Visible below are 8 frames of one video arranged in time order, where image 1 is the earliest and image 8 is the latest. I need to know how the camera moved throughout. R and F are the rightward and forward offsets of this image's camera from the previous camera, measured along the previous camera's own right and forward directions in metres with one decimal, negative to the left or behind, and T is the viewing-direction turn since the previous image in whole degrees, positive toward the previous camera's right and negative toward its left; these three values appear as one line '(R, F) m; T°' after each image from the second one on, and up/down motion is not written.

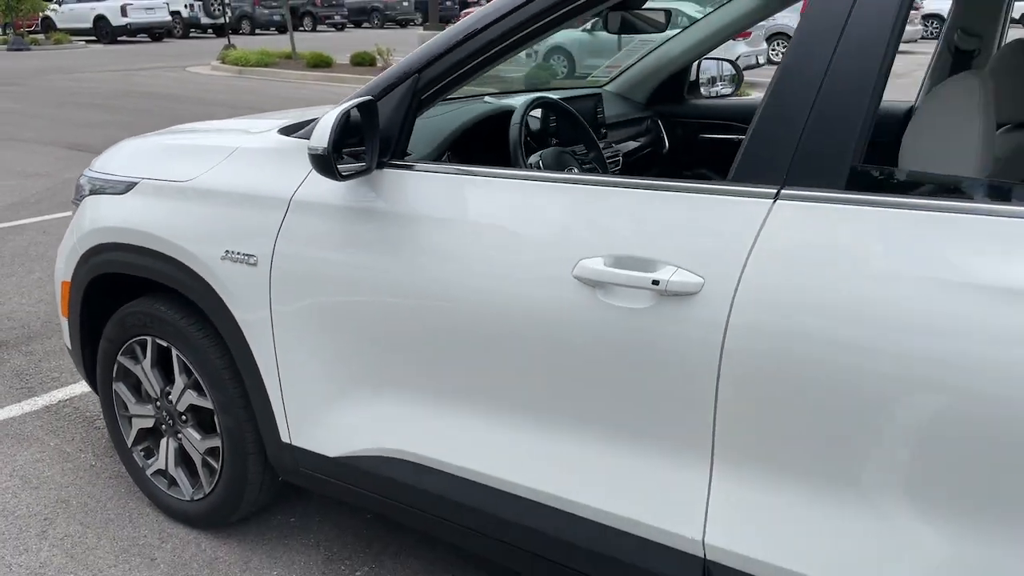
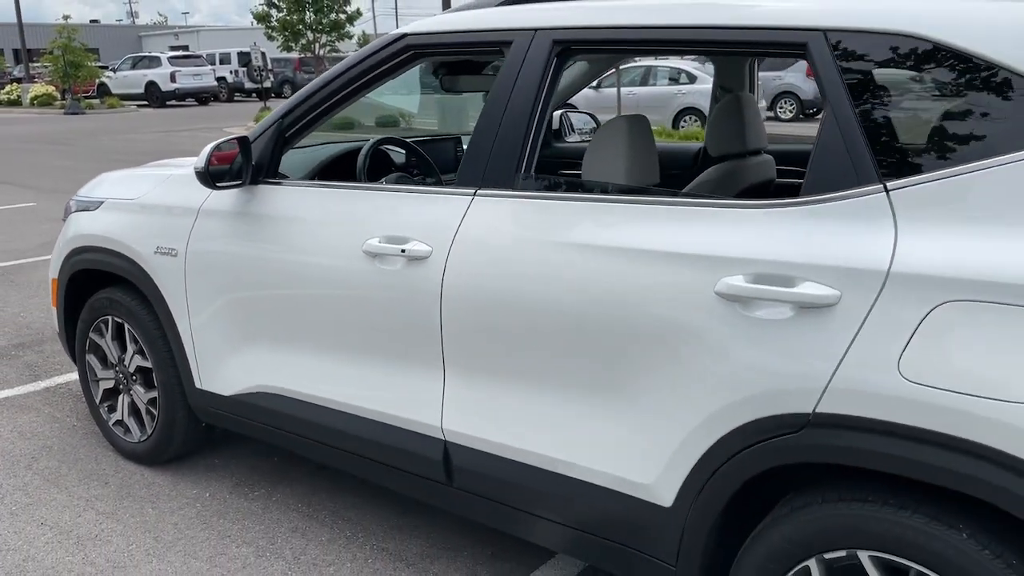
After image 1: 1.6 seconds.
(+0.7, -0.9) m; -3°
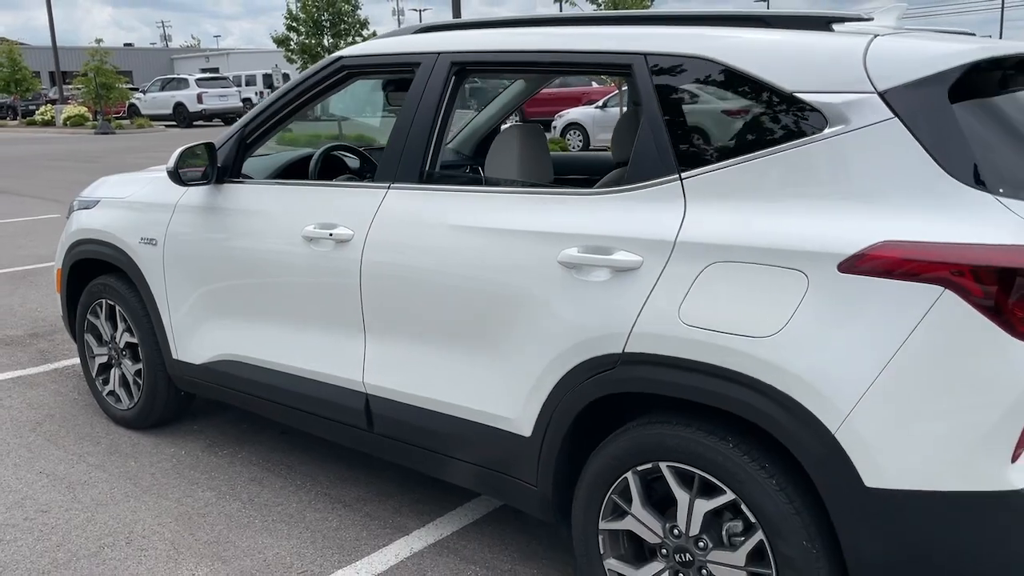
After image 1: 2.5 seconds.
(+0.4, -0.5) m; -2°
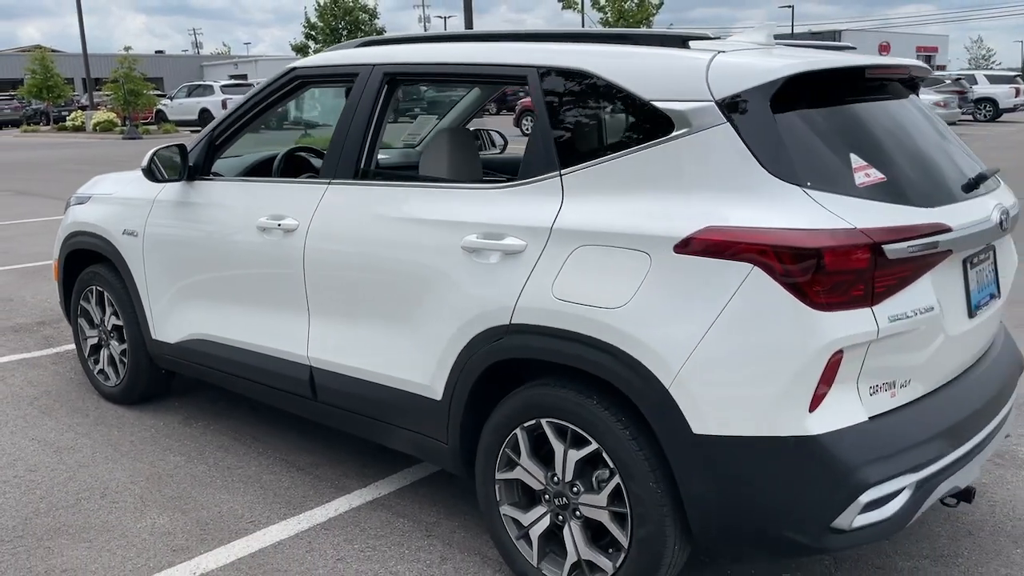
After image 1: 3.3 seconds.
(+0.4, -0.4) m; -2°
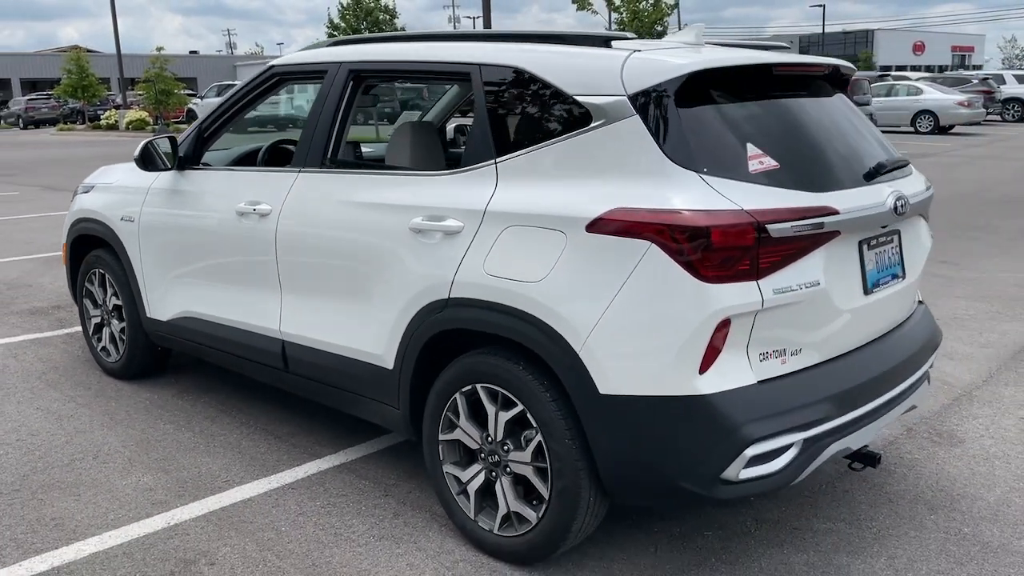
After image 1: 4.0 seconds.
(+0.3, -0.3) m; -2°
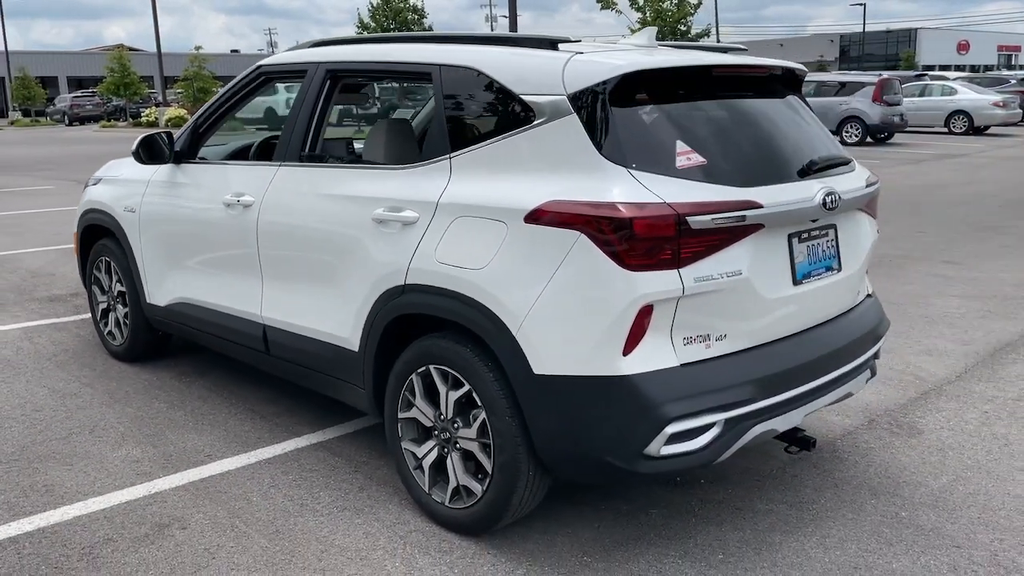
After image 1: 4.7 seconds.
(+0.3, -0.2) m; -2°
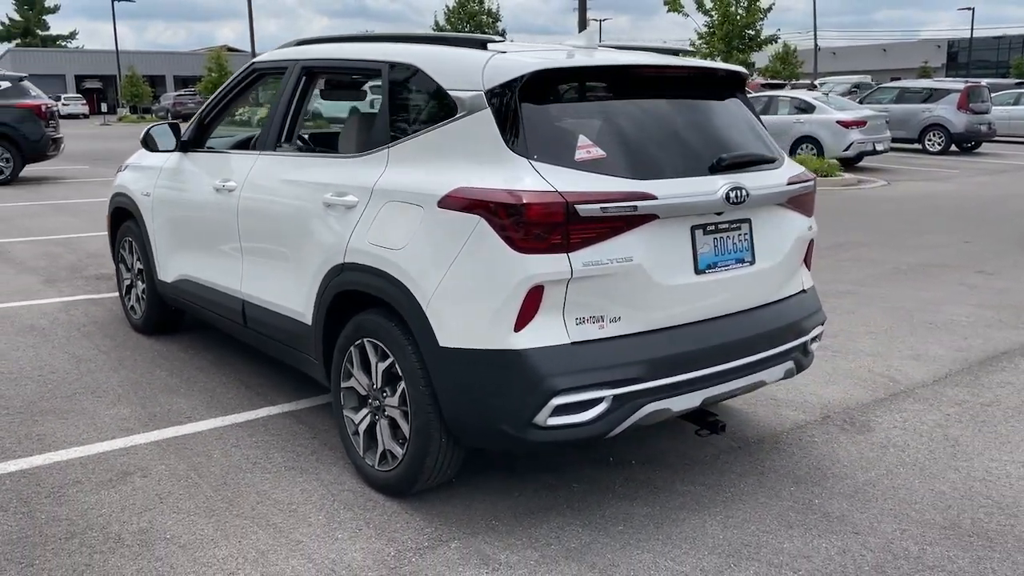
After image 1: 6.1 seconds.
(+0.7, -0.2) m; -6°
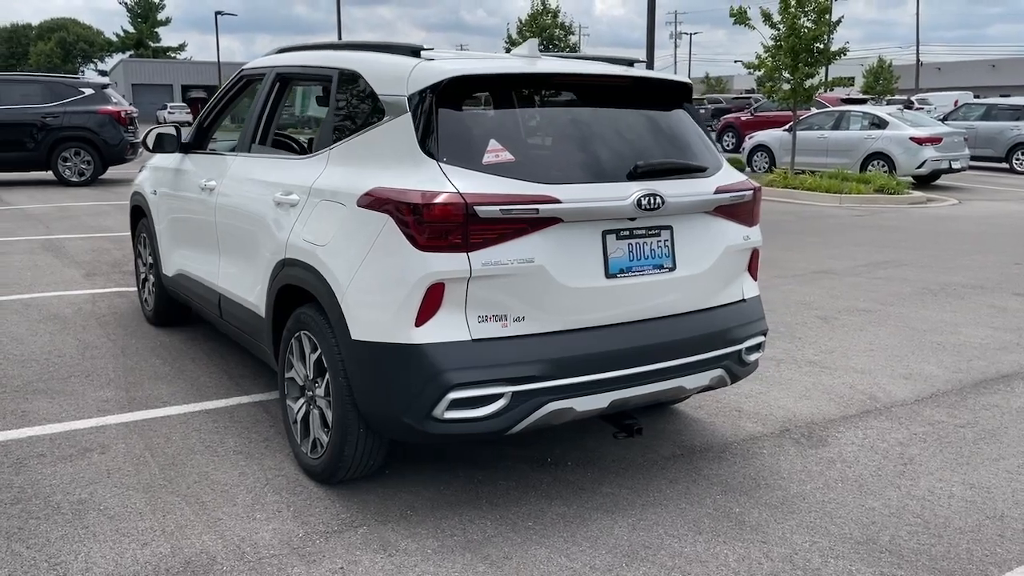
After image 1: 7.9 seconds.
(+0.7, -0.1) m; -6°
